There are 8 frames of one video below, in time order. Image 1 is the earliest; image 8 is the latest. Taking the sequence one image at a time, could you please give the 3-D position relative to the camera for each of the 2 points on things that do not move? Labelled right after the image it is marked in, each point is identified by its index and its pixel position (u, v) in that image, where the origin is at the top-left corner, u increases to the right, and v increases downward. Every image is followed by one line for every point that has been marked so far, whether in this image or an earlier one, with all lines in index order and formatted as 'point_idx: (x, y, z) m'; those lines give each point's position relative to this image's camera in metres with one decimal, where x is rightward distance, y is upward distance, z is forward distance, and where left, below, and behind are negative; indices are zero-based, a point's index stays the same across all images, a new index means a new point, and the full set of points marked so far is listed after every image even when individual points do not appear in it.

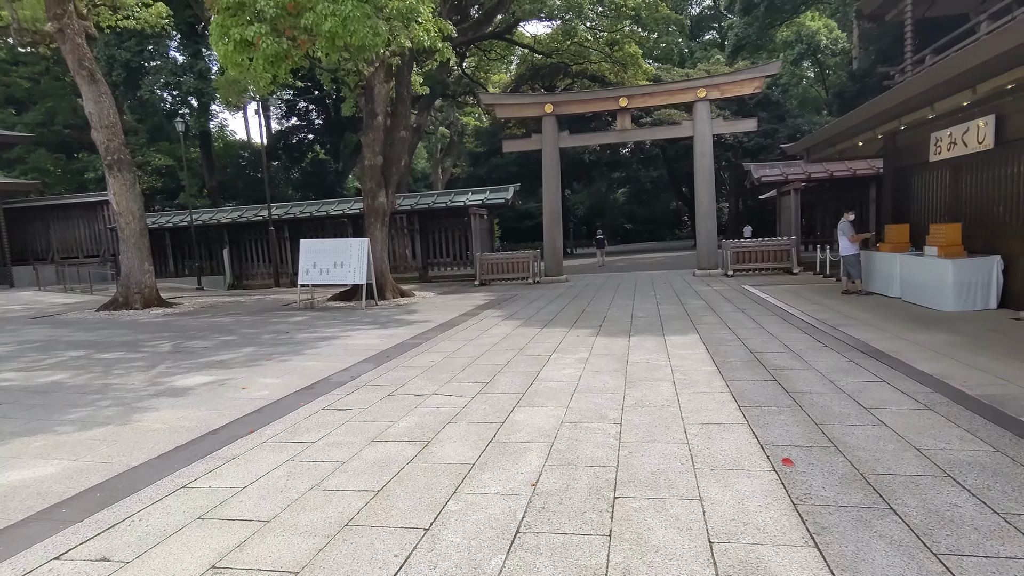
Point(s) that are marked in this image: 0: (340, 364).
0: (-1.9, -0.8, +7.0) m
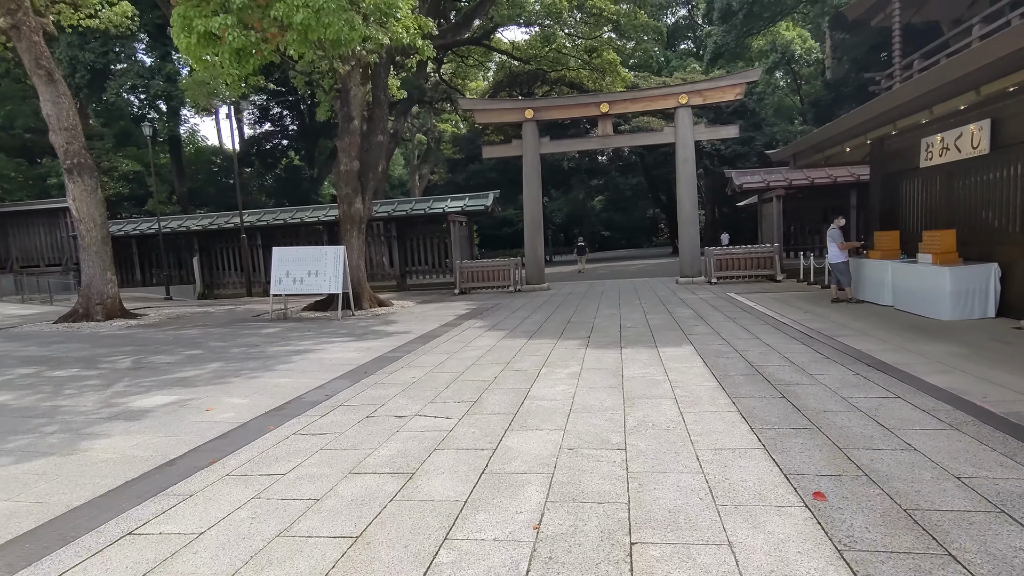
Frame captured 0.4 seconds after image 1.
0: (-2.1, -1.0, +6.6) m
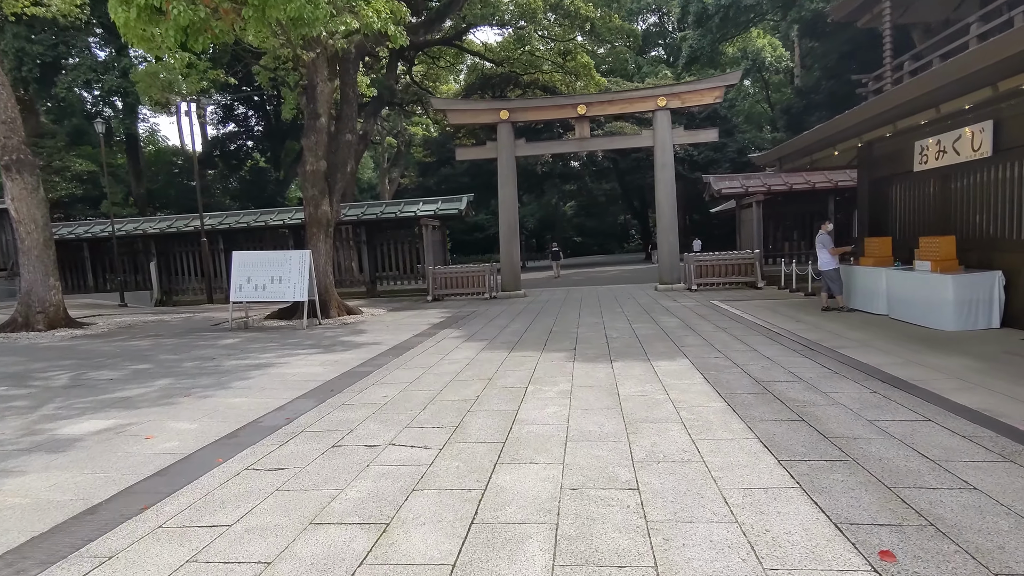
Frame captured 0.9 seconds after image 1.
0: (-2.2, -1.0, +5.9) m
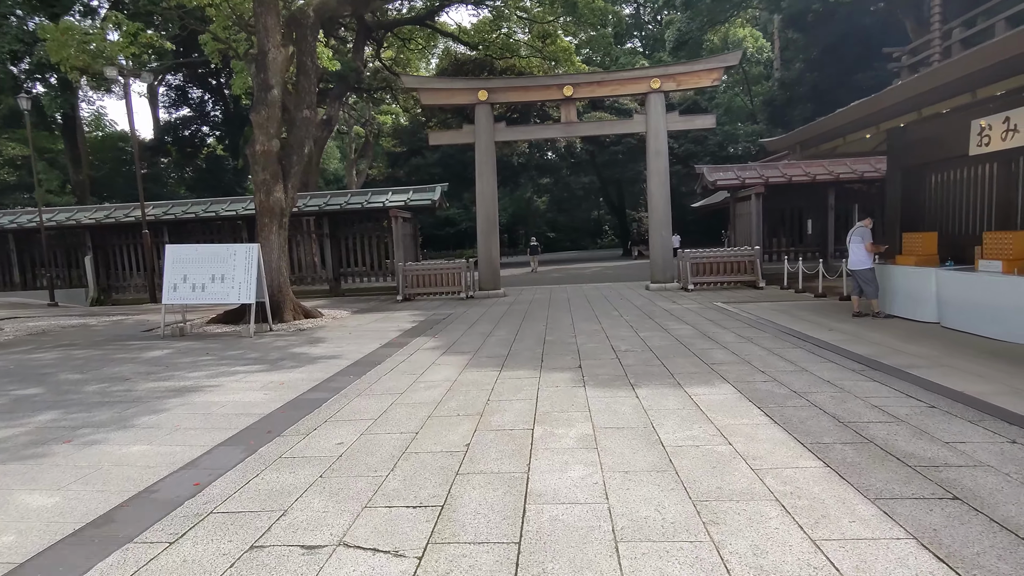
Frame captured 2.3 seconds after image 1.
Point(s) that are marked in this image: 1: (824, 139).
0: (-2.2, -1.1, +4.3) m
1: (+4.7, +2.3, +9.5) m
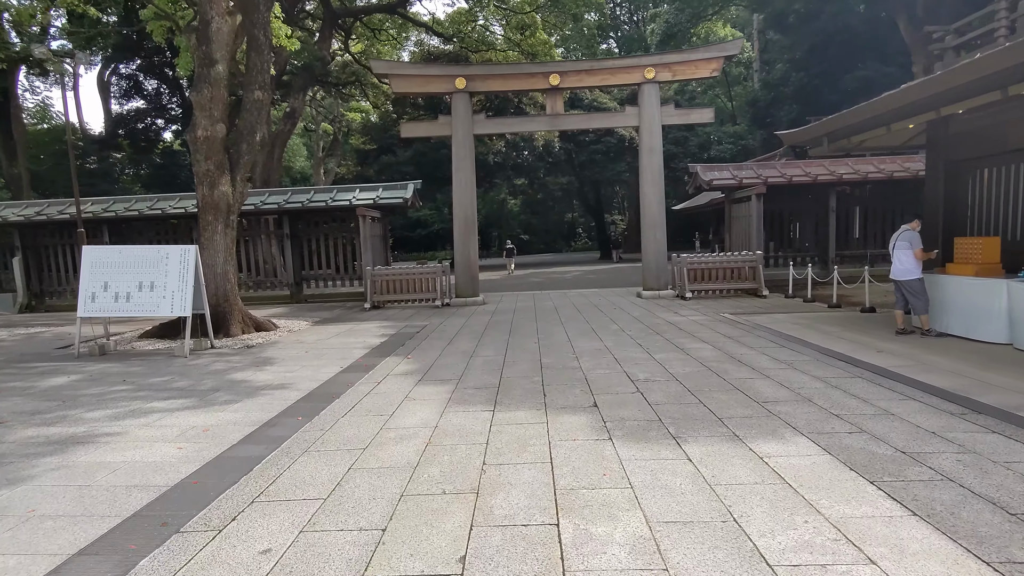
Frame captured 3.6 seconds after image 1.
0: (-2.2, -1.2, +2.8) m
1: (+4.5, +2.1, +8.4) m
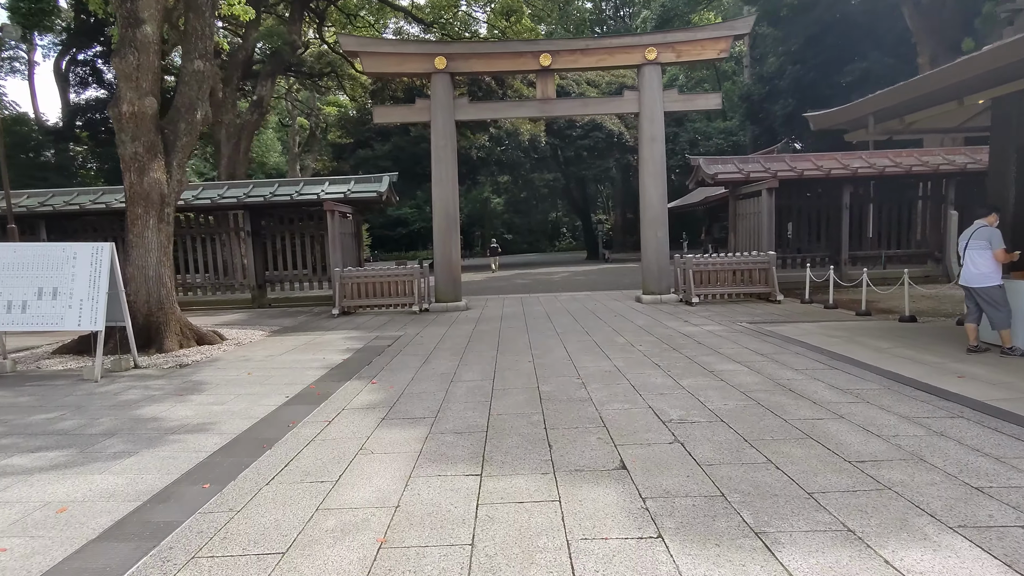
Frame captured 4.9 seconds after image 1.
0: (-2.1, -1.3, +1.4) m
1: (+4.4, +2.0, +7.1) m
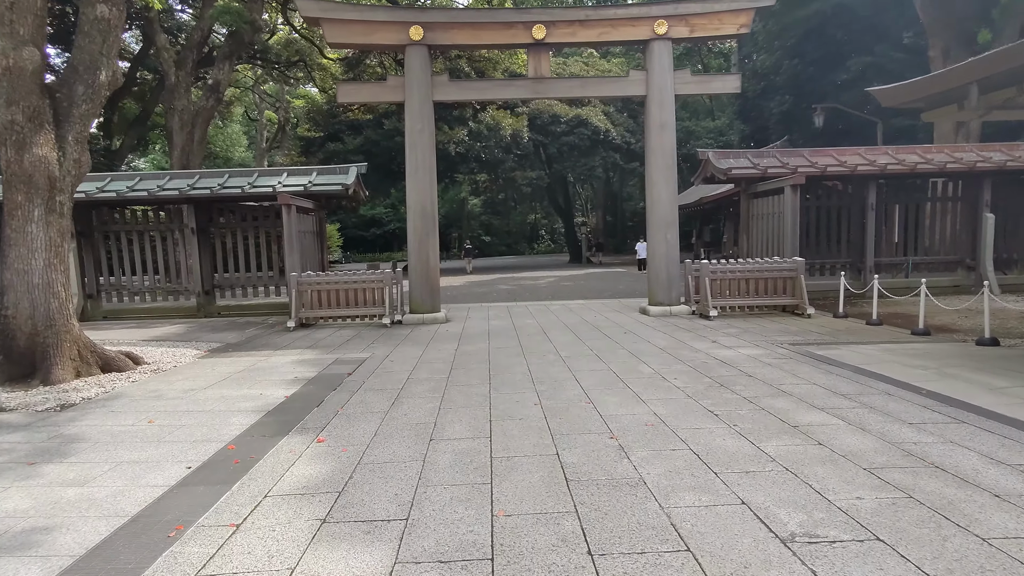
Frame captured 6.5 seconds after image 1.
0: (-1.9, -1.4, -0.4) m
1: (+4.4, +1.9, +5.5) m
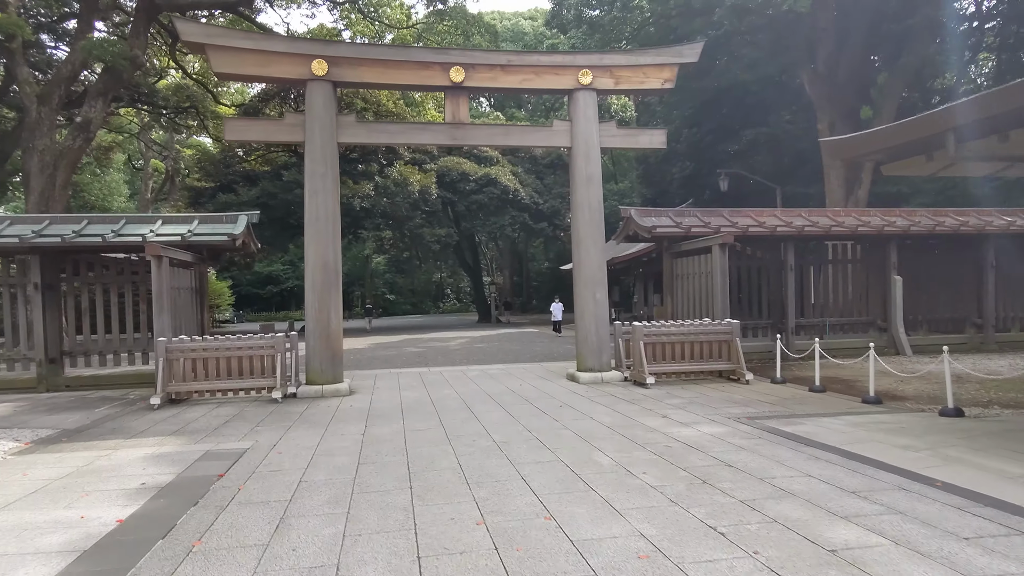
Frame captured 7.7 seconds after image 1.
0: (-1.5, -1.3, -2.0) m
1: (+3.9, +1.3, +5.1) m
